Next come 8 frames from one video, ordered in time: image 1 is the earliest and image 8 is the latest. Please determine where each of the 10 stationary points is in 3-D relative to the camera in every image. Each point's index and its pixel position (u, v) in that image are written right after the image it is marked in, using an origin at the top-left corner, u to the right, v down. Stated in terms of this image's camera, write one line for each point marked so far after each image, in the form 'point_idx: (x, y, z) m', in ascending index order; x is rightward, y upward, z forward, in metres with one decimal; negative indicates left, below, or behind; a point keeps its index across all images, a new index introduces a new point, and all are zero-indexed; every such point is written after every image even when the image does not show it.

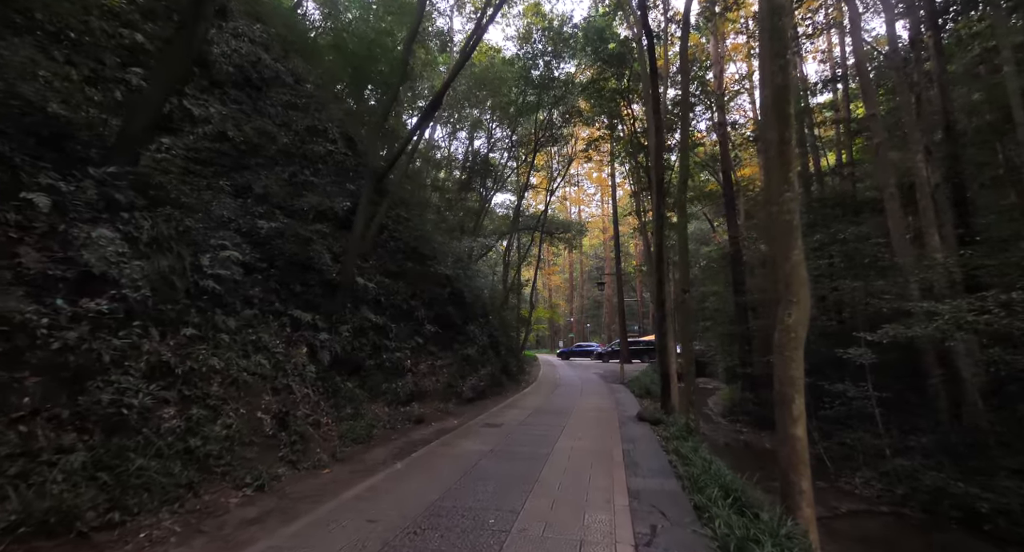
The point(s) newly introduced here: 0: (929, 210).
0: (+10.2, +1.6, +10.6) m
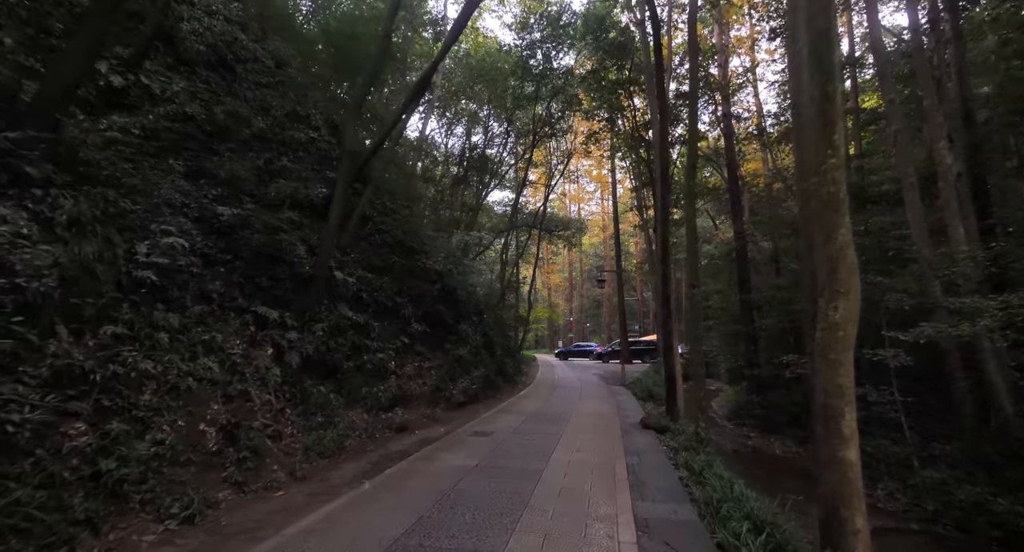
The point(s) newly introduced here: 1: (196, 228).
0: (+10.0, +1.7, +9.9) m
1: (-4.6, +0.7, +6.3) m
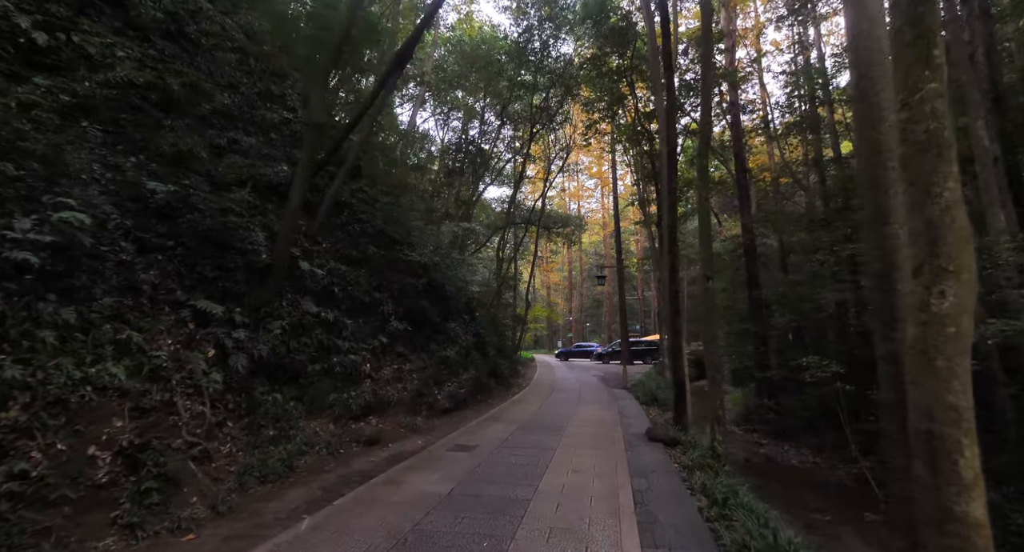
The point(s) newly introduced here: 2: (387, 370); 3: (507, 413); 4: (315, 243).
0: (+9.8, +1.8, +8.9) m
1: (-4.8, +0.8, +5.3) m
2: (-2.4, -1.8, +8.4) m
3: (-0.1, -3.1, +9.7) m
4: (-3.7, +0.6, +8.1) m
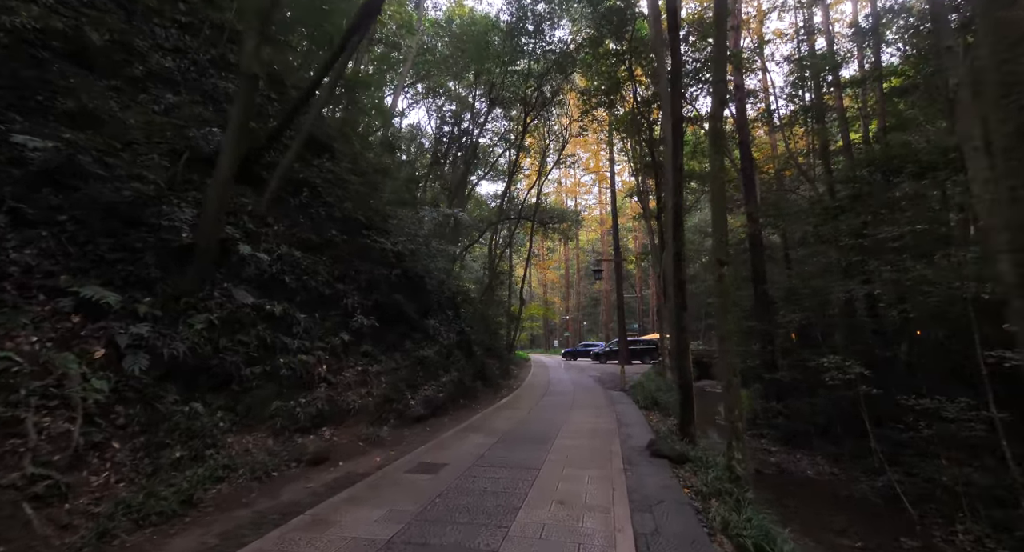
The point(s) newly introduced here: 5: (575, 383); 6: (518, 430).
0: (+9.5, +2.0, +7.8) m
1: (-5.1, +1.0, +4.2) m
2: (-2.7, -1.6, +7.3) m
3: (-0.5, -2.9, +8.6) m
4: (-4.0, +0.8, +7.0) m
5: (+2.7, -4.7, +19.1) m
6: (+0.1, -2.7, +7.6) m
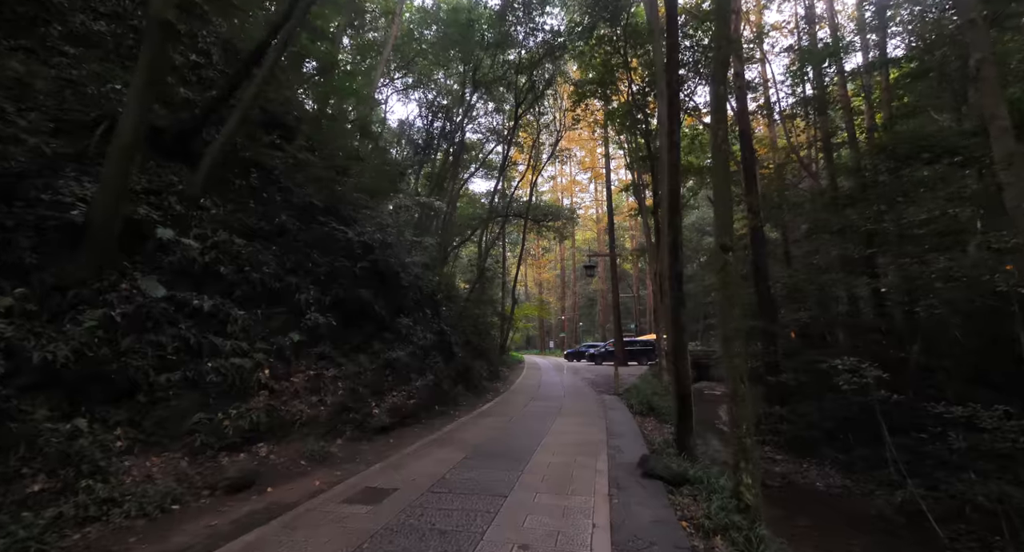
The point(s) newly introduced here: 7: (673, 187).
0: (+9.1, +2.2, +7.0) m
1: (-5.5, +1.2, +3.3) m
2: (-3.1, -1.5, +6.4) m
3: (-0.9, -2.7, +7.7) m
4: (-4.4, +1.0, +6.1) m
5: (+2.3, -4.6, +18.1) m
6: (-0.3, -2.6, +6.7) m
7: (+2.9, +1.7, +7.7) m
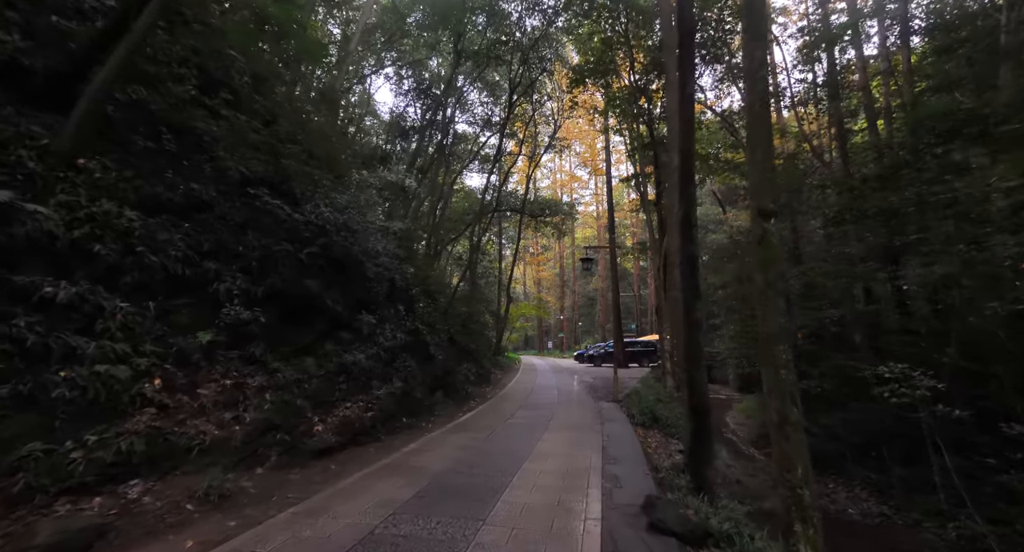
0: (+8.8, +2.3, +5.6) m
1: (-5.8, +1.4, +1.9) m
2: (-3.5, -1.3, +5.0) m
3: (-1.2, -2.6, +6.3) m
4: (-4.7, +1.2, +4.7) m
5: (+1.9, -4.4, +16.8) m
6: (-0.7, -2.4, +5.3) m
7: (+2.5, +1.9, +6.3) m
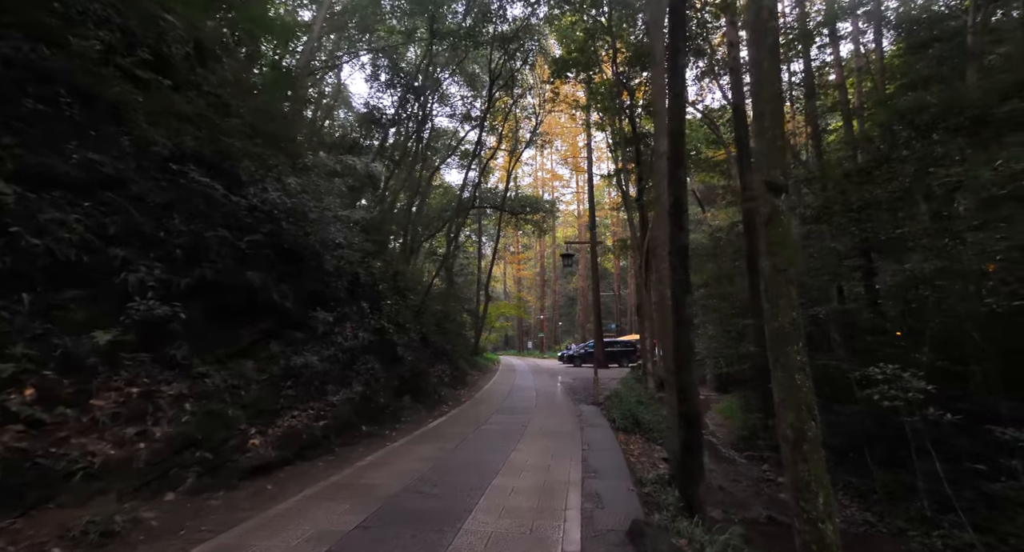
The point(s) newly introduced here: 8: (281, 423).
0: (+8.4, +2.4, +5.3) m
1: (-6.0, +1.5, +0.9) m
2: (-3.8, -1.2, +4.2) m
3: (-1.6, -2.4, +5.6) m
4: (-5.0, +1.3, +3.8) m
5: (+1.1, -4.3, +16.1) m
6: (-1.0, -2.3, +4.6) m
7: (+2.1, +2.0, +5.8) m
8: (-3.0, -1.9, +5.7) m
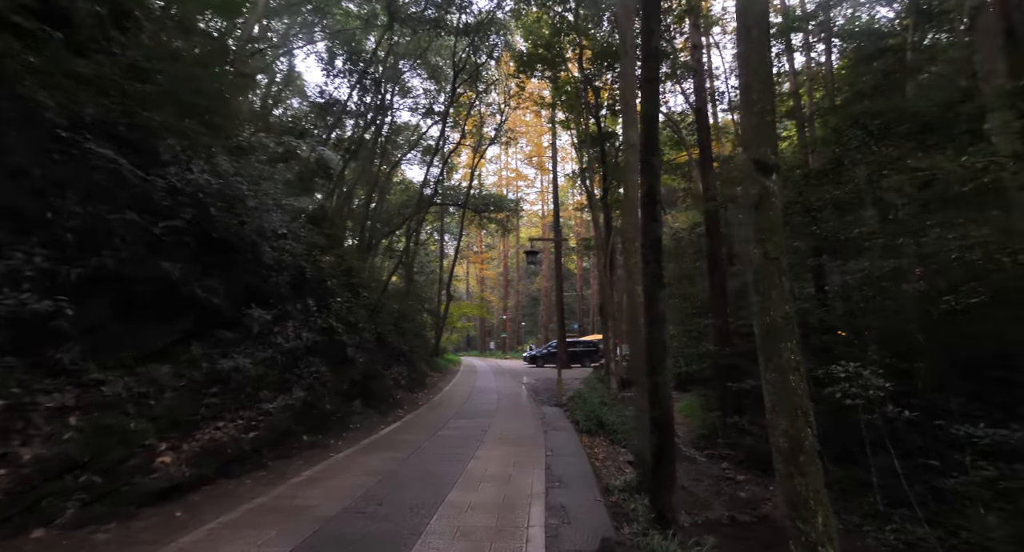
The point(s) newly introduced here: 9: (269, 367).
0: (+8.0, +2.4, +5.5) m
1: (-6.1, +1.6, 0.0) m
2: (-4.2, -1.0, +3.3) m
3: (-2.1, -2.3, +4.9) m
4: (-5.3, +1.4, +2.9) m
5: (-0.3, -4.3, +15.7) m
6: (-1.4, -2.2, +4.0) m
7: (+1.6, +2.0, +5.4) m
8: (-3.5, -1.8, +4.9) m
9: (-3.5, -1.3, +6.5) m
